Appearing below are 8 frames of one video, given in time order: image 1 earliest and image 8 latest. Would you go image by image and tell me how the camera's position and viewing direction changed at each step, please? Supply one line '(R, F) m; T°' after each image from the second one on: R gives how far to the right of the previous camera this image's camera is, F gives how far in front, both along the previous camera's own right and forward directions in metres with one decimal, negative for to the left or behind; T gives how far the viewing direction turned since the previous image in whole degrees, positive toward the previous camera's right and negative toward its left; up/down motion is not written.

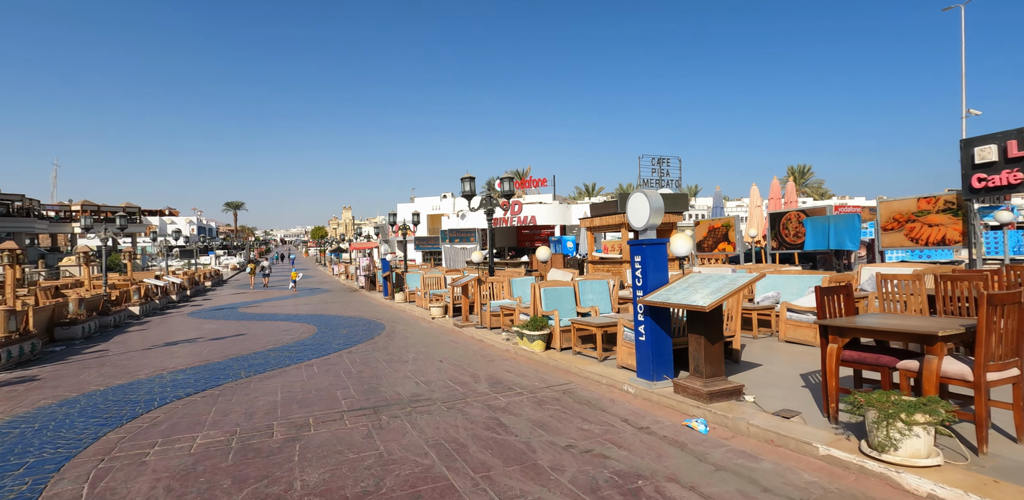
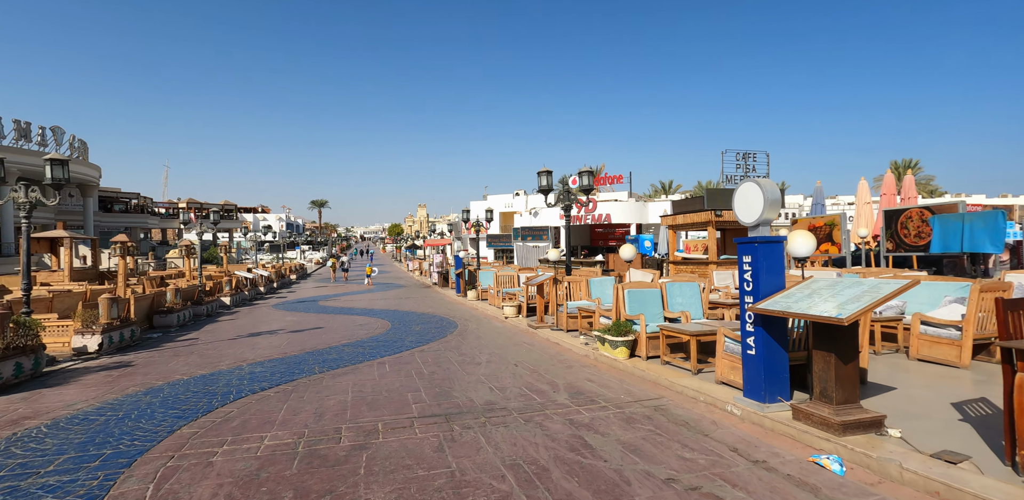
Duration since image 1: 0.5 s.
(-0.2, +0.6) m; -8°
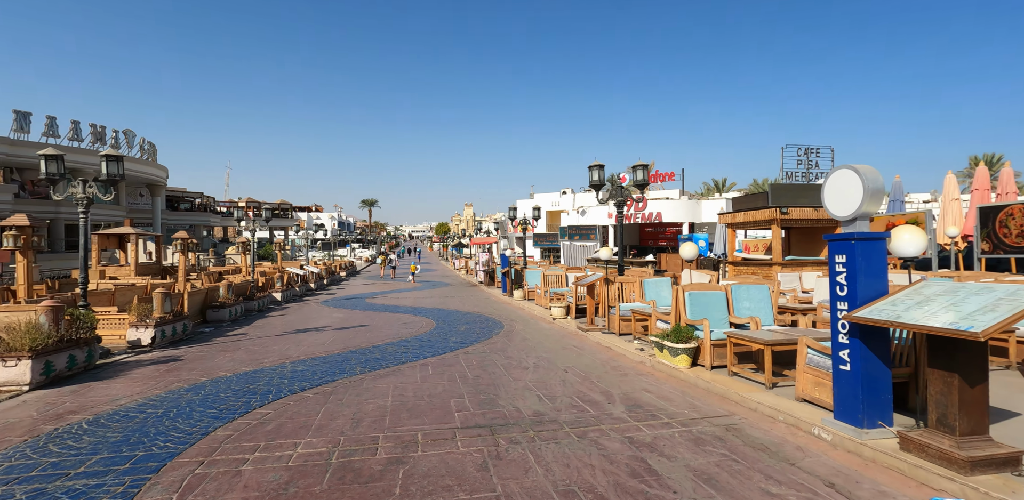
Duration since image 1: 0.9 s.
(-0.1, +0.5) m; -5°
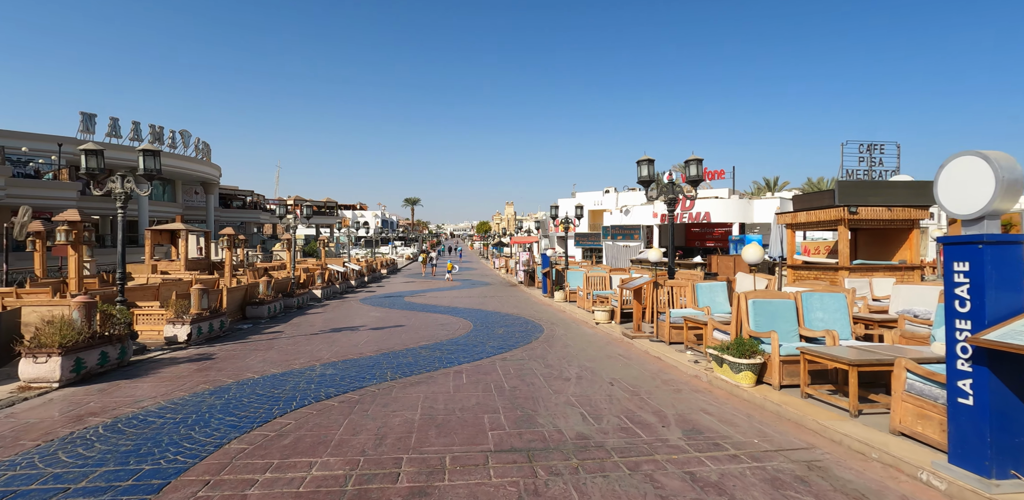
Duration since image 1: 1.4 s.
(0.0, +0.6) m; -4°
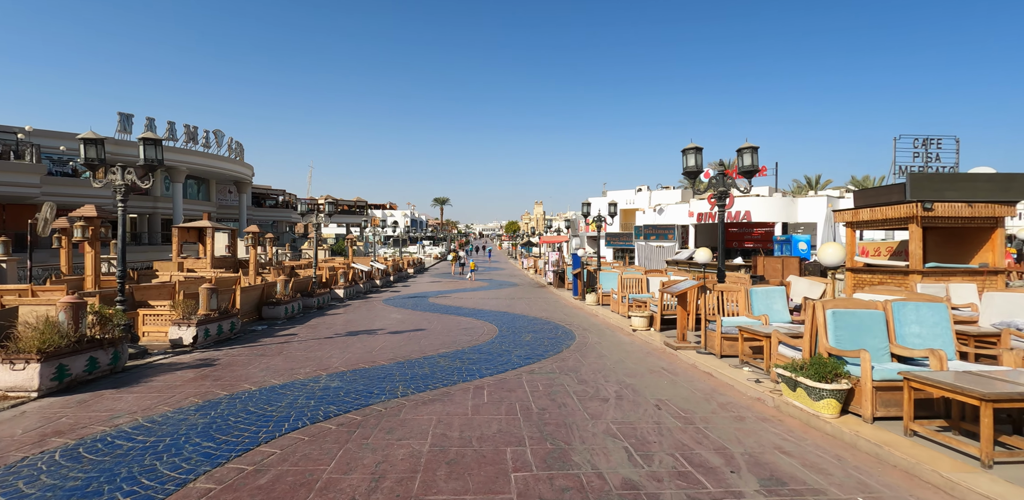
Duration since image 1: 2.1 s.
(0.0, +1.0) m; -3°
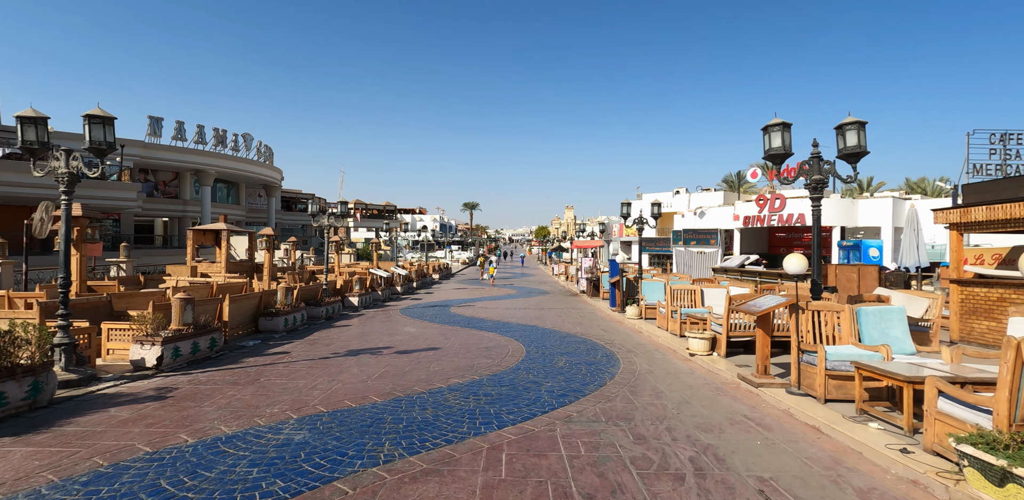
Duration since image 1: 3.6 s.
(0.0, +1.9) m; -3°
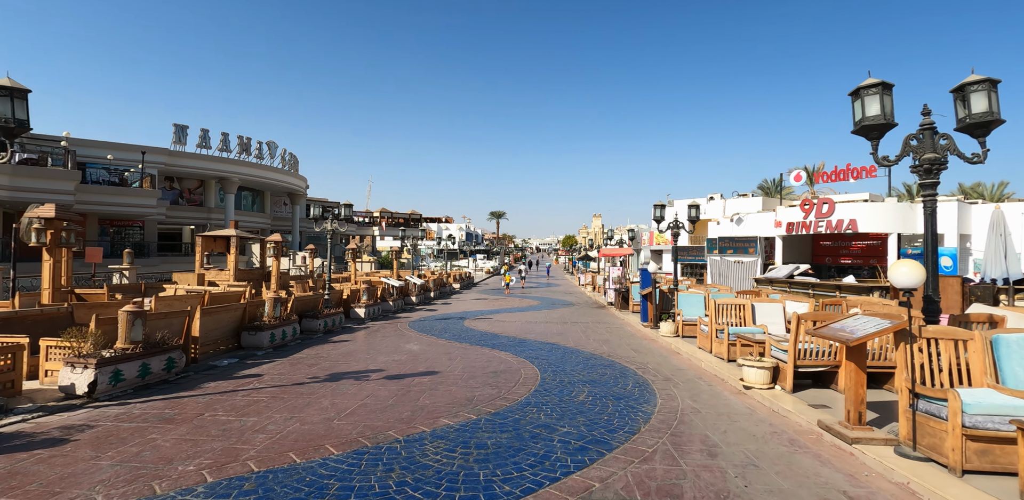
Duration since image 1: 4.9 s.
(+0.2, +1.6) m; -3°
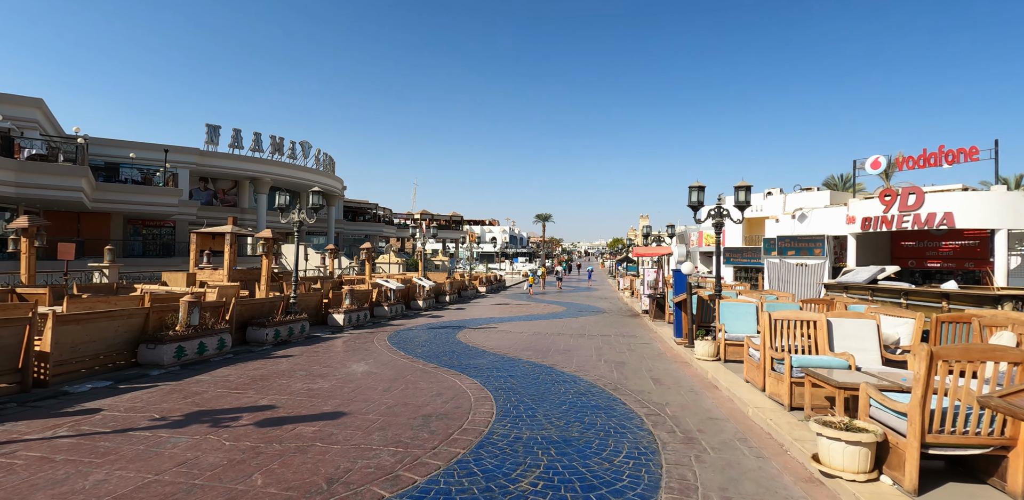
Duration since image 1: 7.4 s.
(+1.2, +2.9) m; -5°
